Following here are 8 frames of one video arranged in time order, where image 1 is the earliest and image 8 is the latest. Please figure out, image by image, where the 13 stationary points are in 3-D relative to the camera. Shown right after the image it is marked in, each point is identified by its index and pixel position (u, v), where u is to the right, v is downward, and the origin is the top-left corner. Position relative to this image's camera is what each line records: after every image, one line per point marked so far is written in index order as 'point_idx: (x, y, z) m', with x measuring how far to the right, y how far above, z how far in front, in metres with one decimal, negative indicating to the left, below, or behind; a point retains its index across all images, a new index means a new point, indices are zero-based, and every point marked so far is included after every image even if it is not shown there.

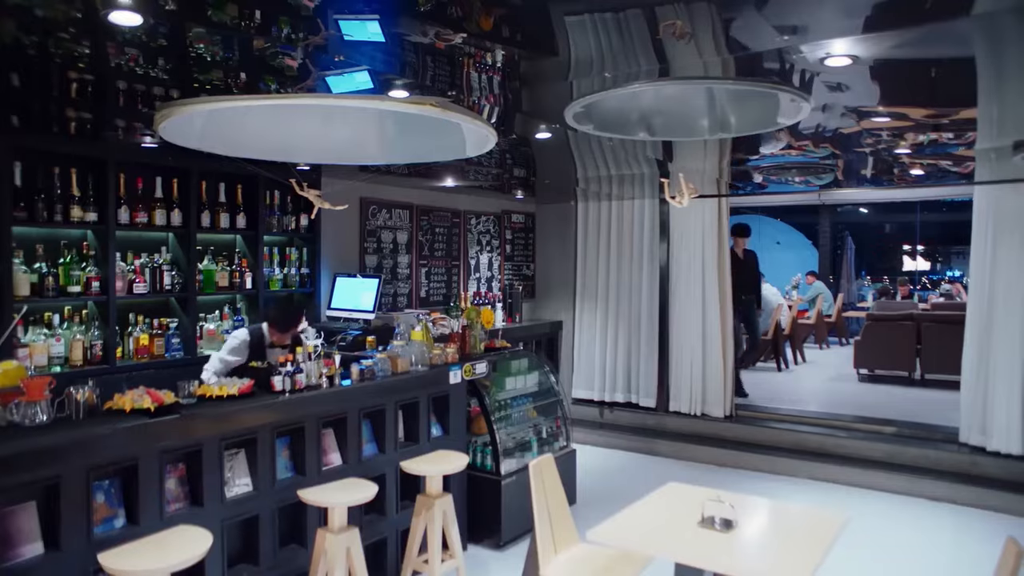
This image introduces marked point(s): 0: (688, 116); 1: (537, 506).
0: (+0.8, +0.7, +3.1) m
1: (+0.1, -0.9, +2.9) m
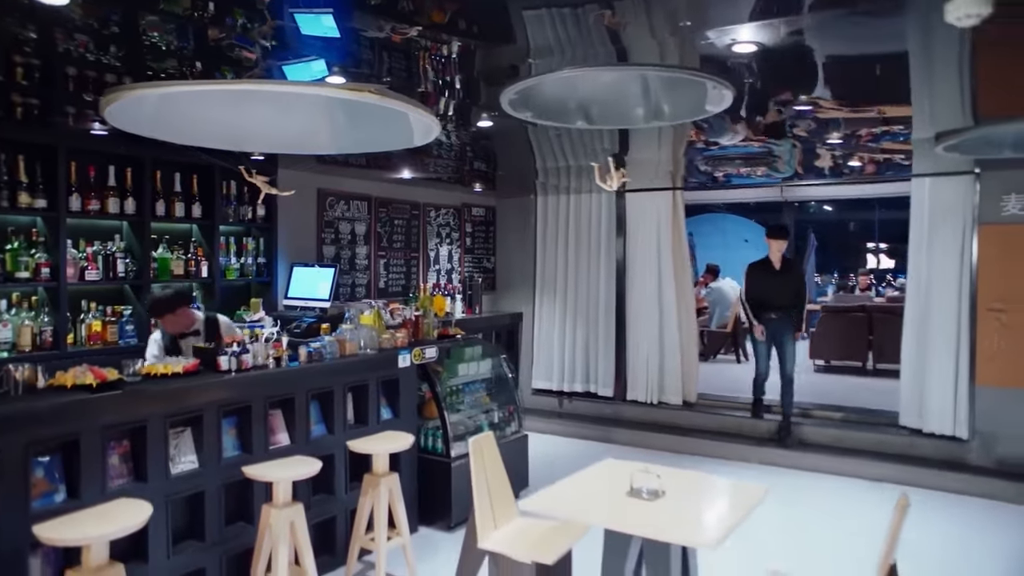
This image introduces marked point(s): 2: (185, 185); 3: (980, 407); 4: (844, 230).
0: (+0.5, +0.8, +3.2) m
1: (-0.1, -0.8, +3.0) m
2: (-2.0, +0.6, +4.5) m
3: (+3.2, -0.8, +4.9) m
4: (+5.2, +0.9, +11.1) m
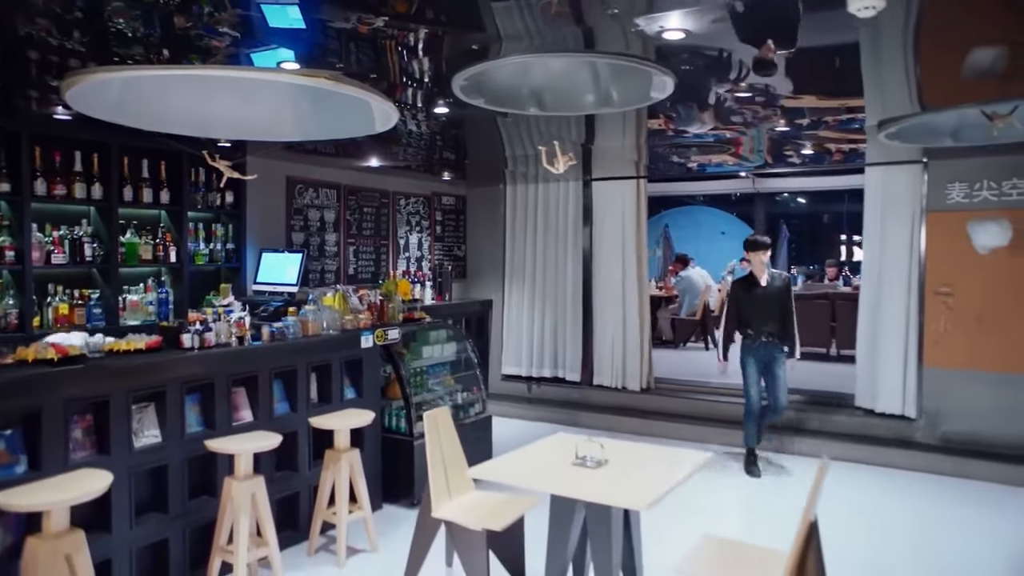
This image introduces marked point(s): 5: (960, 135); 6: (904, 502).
0: (+0.3, +0.9, +3.4) m
1: (-0.3, -0.7, +3.1) m
2: (-2.3, +0.7, +4.5) m
3: (+3.0, -0.7, +5.1) m
4: (+4.8, +1.0, +11.3) m
5: (+2.6, +0.9, +4.2) m
6: (+2.4, -1.3, +4.4) m
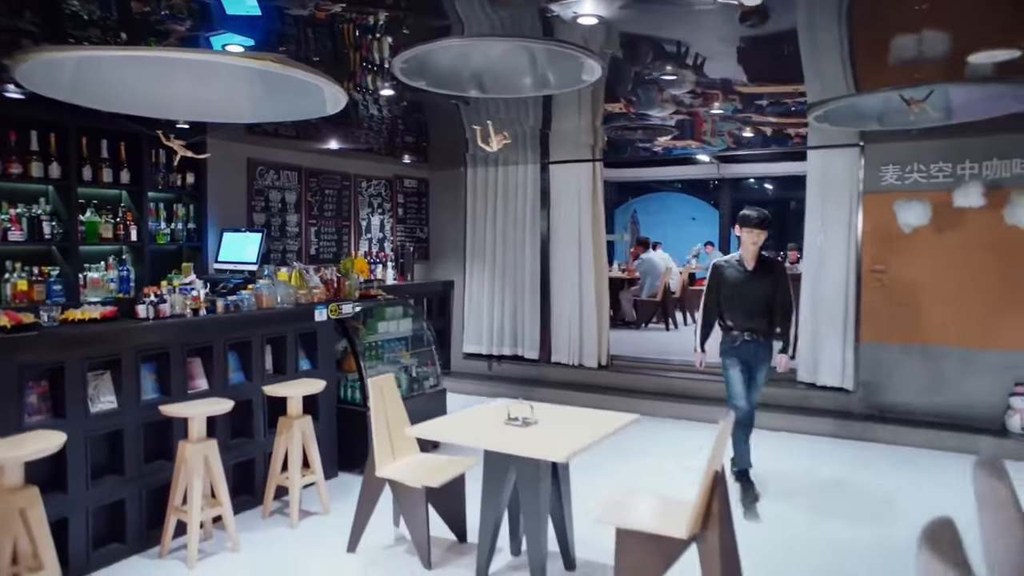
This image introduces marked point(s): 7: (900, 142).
0: (0.0, +1.0, +3.5) m
1: (-0.6, -0.6, +3.3) m
2: (-2.6, +0.9, +4.7) m
3: (+2.6, -0.5, +5.4) m
4: (+4.3, +1.3, +11.6) m
5: (+2.3, +1.0, +4.4) m
6: (+2.1, -1.1, +4.7) m
7: (+2.8, +1.1, +5.2) m
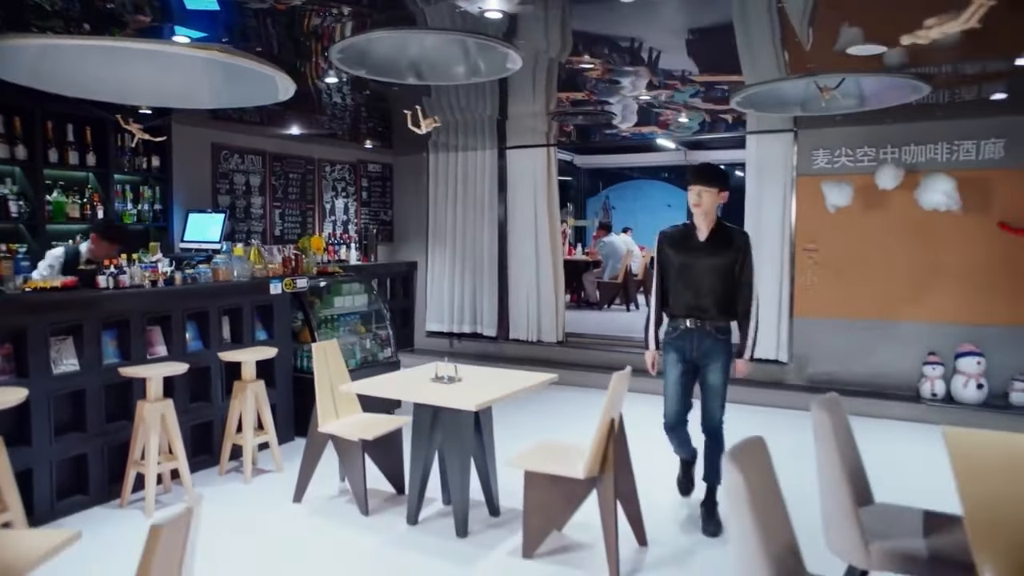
0: (-0.3, +1.2, +3.8) m
1: (-1.0, -0.4, +3.6) m
2: (-3.0, +1.0, +4.9) m
3: (+2.3, -0.4, +5.7) m
4: (+3.8, +1.6, +11.9) m
5: (+1.9, +1.2, +4.7) m
6: (+1.7, -1.0, +5.0) m
7: (+2.4, +1.2, +5.5) m
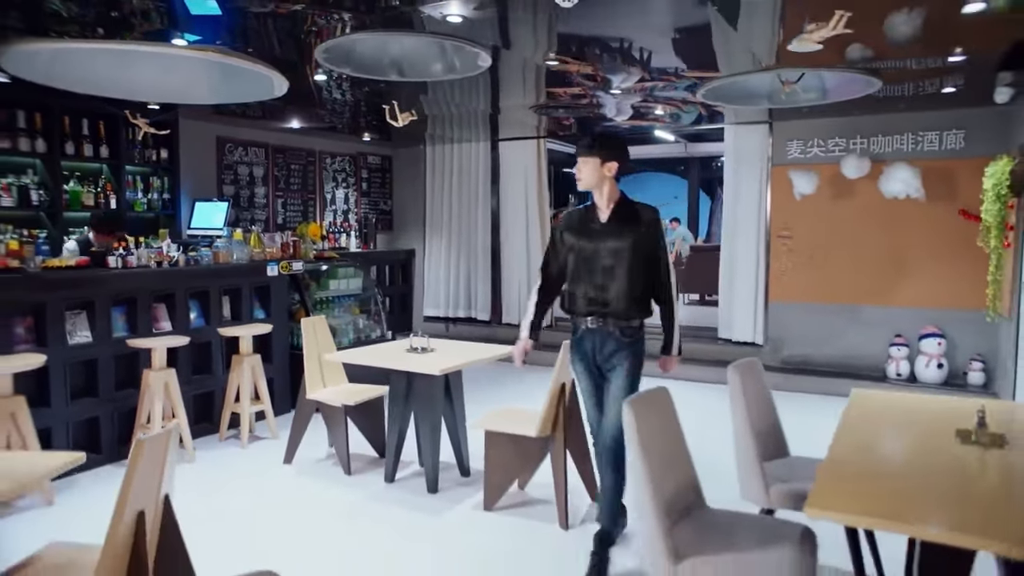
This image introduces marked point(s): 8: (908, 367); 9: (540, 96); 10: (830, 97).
0: (-0.5, +1.3, +4.1) m
1: (-1.1, -0.3, +3.9) m
2: (-3.1, +1.2, +5.3) m
3: (+2.2, -0.2, +6.0) m
4: (+3.9, +1.7, +12.1) m
5: (+1.8, +1.3, +5.0) m
6: (+1.6, -0.9, +5.3) m
7: (+2.3, +1.3, +5.7) m
8: (+2.9, -0.6, +5.3) m
9: (+0.2, +1.6, +6.1) m
10: (+2.2, +1.3, +5.0) m
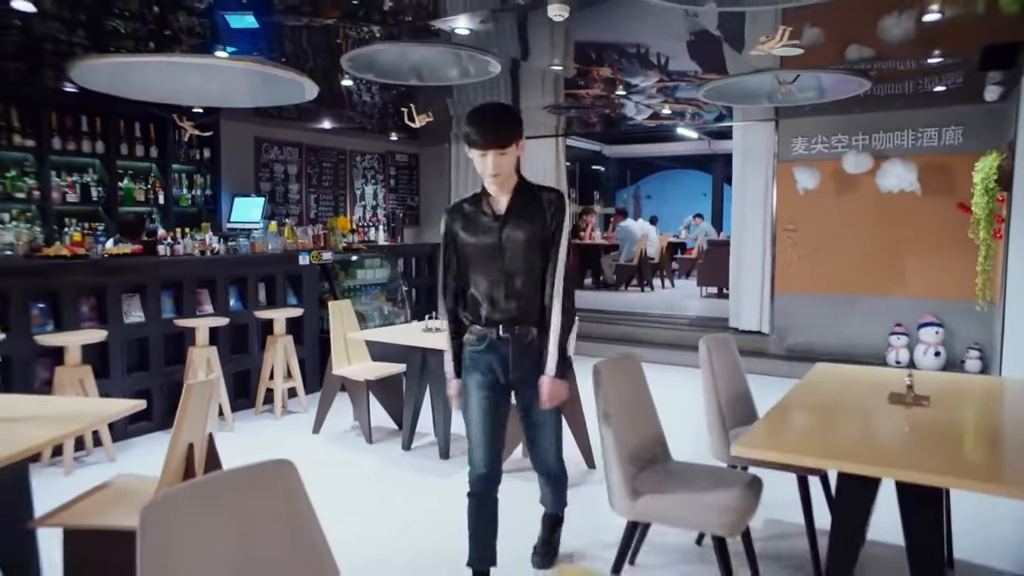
0: (-0.4, +1.4, +4.5) m
1: (-1.1, -0.3, +4.3) m
2: (-3.0, +1.3, +5.8) m
3: (+2.3, -0.2, +6.2) m
4: (+4.3, +1.8, +12.3) m
5: (+1.9, +1.4, +5.3) m
6: (+1.7, -0.8, +5.6) m
7: (+2.4, +1.4, +6.0) m
8: (+3.1, -0.5, +5.5) m
9: (+0.4, +1.7, +6.4) m
10: (+2.3, +1.4, +5.2) m
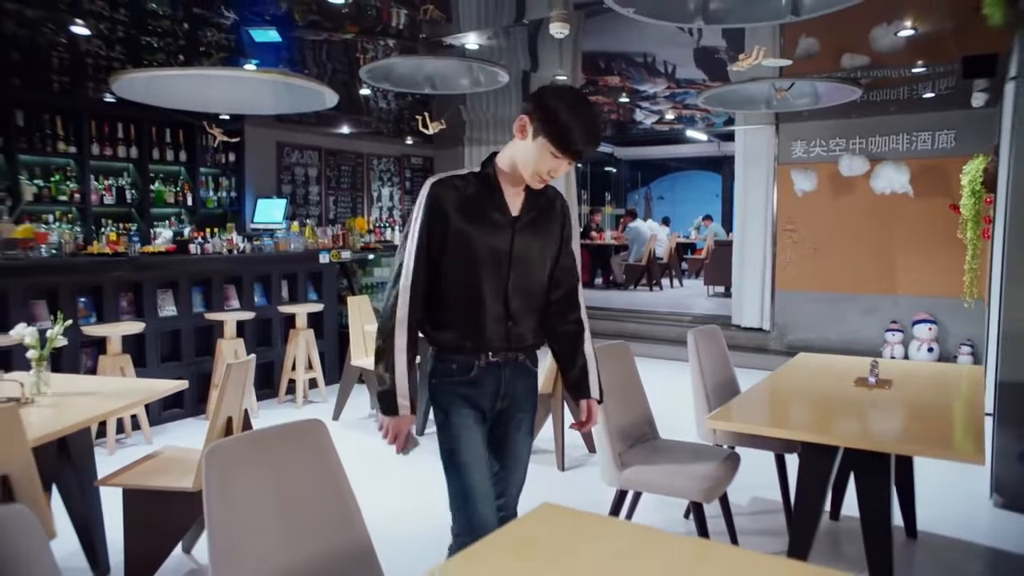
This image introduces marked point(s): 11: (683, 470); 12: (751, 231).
0: (-0.4, +1.4, +4.8) m
1: (-1.0, -0.2, +4.6) m
2: (-2.9, +1.3, +6.1) m
3: (+2.4, -0.2, +6.5) m
4: (+4.5, +1.8, +12.4) m
5: (+2.0, +1.4, +5.5) m
6: (+1.8, -0.8, +5.8) m
7: (+2.5, +1.4, +6.2) m
8: (+3.1, -0.5, +5.8) m
9: (+0.5, +1.7, +6.7) m
10: (+2.4, +1.4, +5.4) m
11: (+0.6, -0.6, +2.5) m
12: (+2.2, +0.5, +6.6) m
